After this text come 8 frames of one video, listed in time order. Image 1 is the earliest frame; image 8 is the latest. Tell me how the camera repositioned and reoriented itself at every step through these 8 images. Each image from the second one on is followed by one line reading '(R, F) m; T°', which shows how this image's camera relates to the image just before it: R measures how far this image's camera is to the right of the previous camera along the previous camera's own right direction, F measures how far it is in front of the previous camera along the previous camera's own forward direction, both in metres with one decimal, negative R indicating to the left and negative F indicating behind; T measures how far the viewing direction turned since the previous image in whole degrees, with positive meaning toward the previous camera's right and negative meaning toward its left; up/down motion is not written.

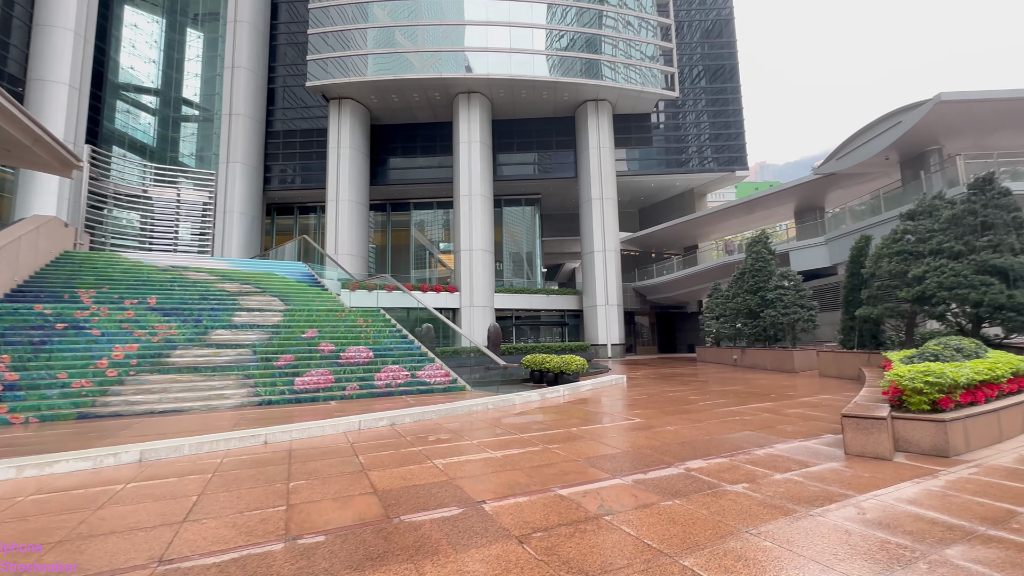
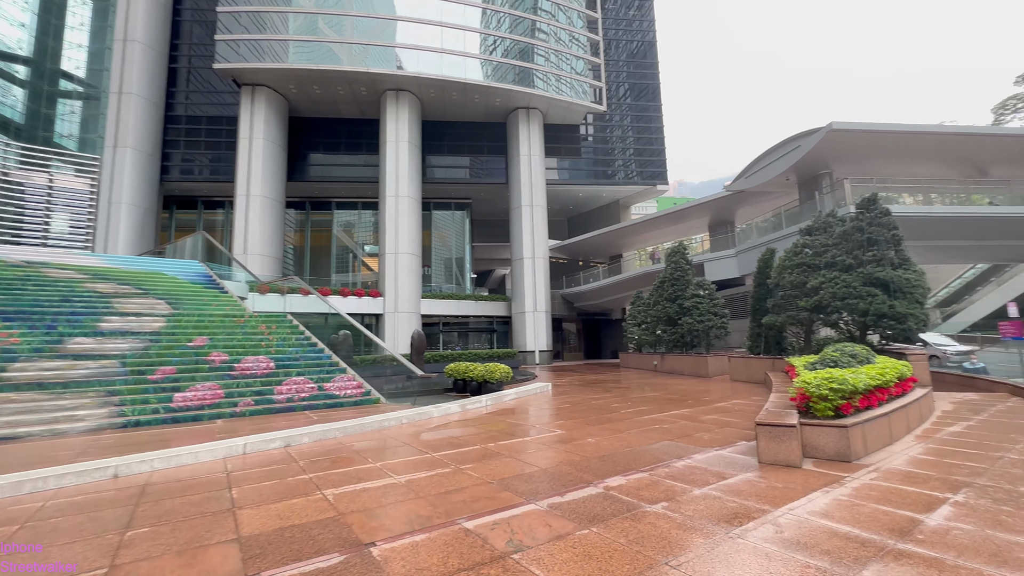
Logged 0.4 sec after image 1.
(+0.2, +0.4) m; +9°
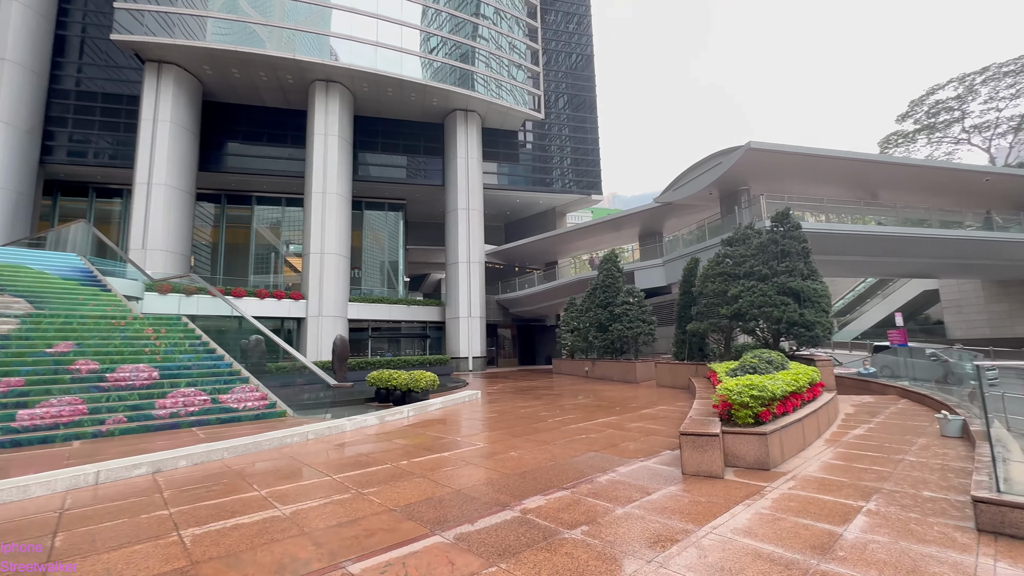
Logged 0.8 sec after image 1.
(+0.2, +0.4) m; +8°
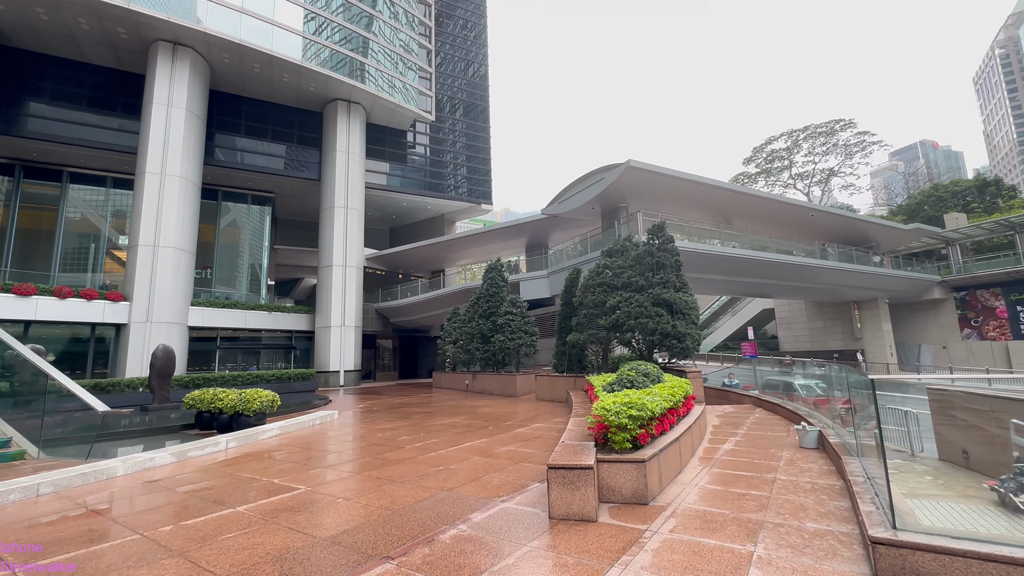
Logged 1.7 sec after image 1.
(+0.5, +1.0) m; +14°
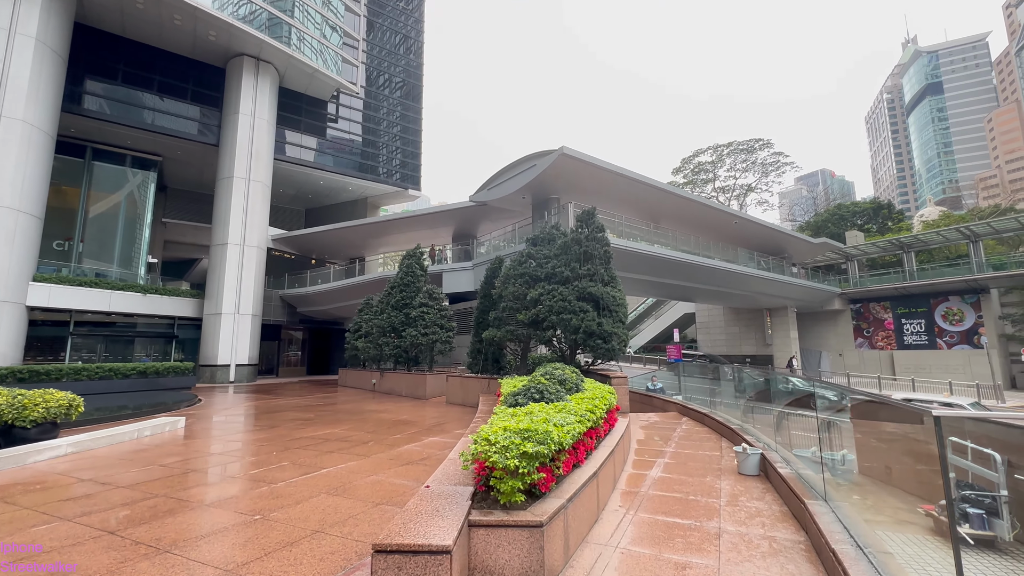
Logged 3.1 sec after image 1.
(+0.6, +1.4) m; +8°
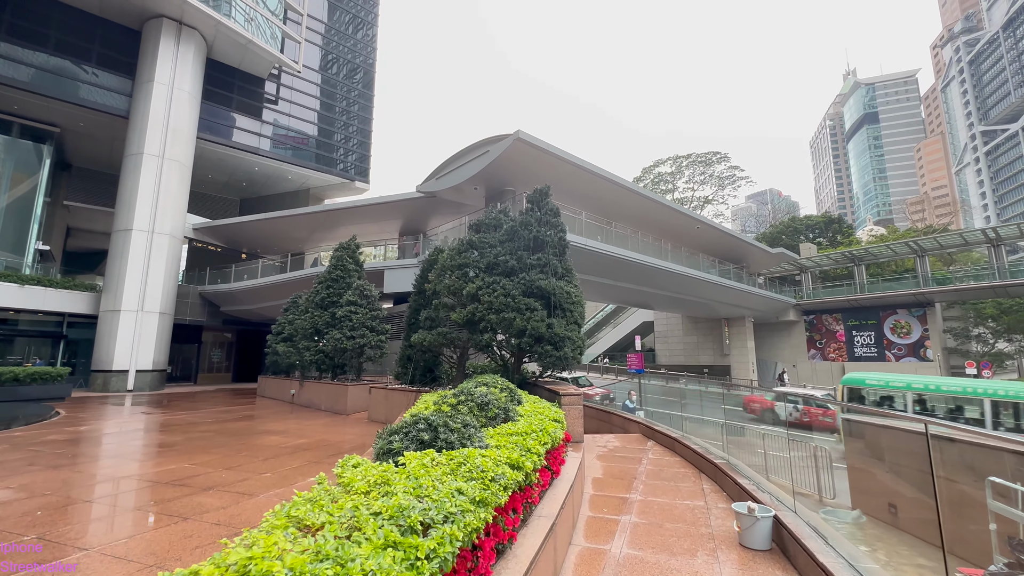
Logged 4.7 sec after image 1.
(+0.5, +1.7) m; +5°
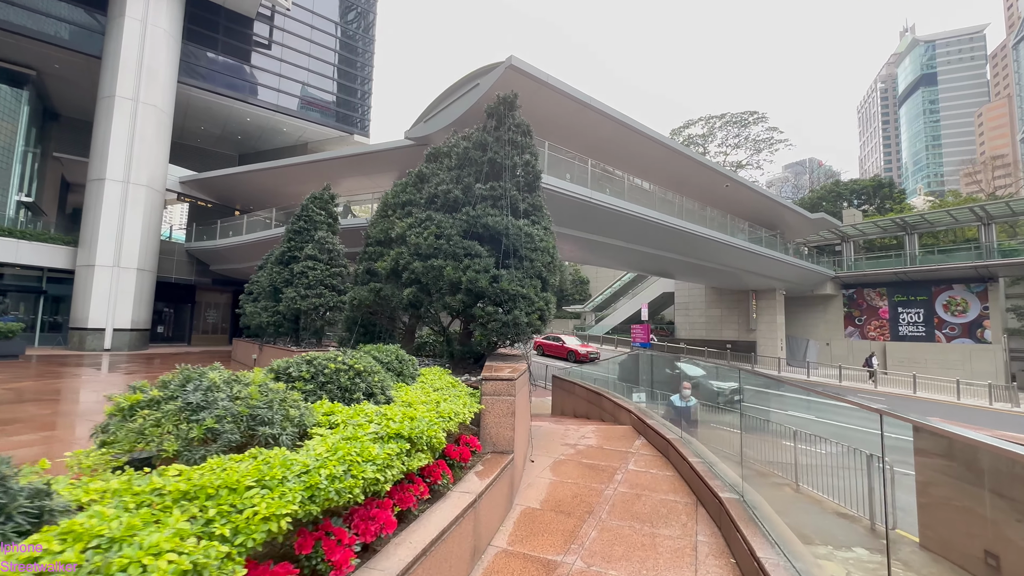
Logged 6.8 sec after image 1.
(+0.9, +1.9) m; -3°
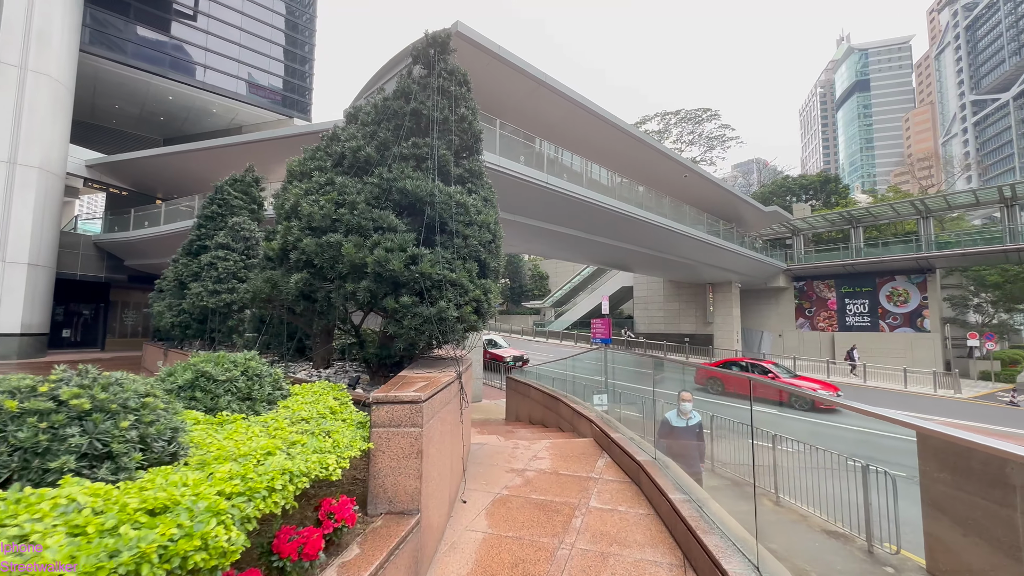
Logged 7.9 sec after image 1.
(+0.3, +1.1) m; +5°
